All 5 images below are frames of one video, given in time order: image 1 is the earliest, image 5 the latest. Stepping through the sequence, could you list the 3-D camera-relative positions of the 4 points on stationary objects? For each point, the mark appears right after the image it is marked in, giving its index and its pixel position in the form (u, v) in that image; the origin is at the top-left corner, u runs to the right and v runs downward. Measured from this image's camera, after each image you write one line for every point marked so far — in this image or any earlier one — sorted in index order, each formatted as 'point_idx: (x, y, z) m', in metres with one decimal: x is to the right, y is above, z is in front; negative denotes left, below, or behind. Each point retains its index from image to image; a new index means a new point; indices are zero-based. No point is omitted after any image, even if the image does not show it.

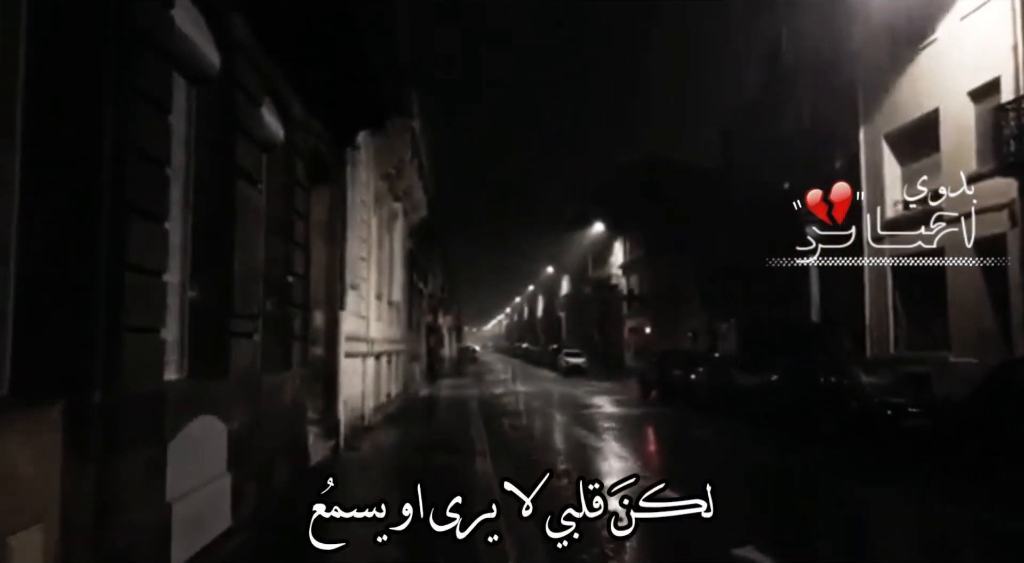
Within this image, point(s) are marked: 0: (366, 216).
0: (-2.7, +1.2, +17.4) m
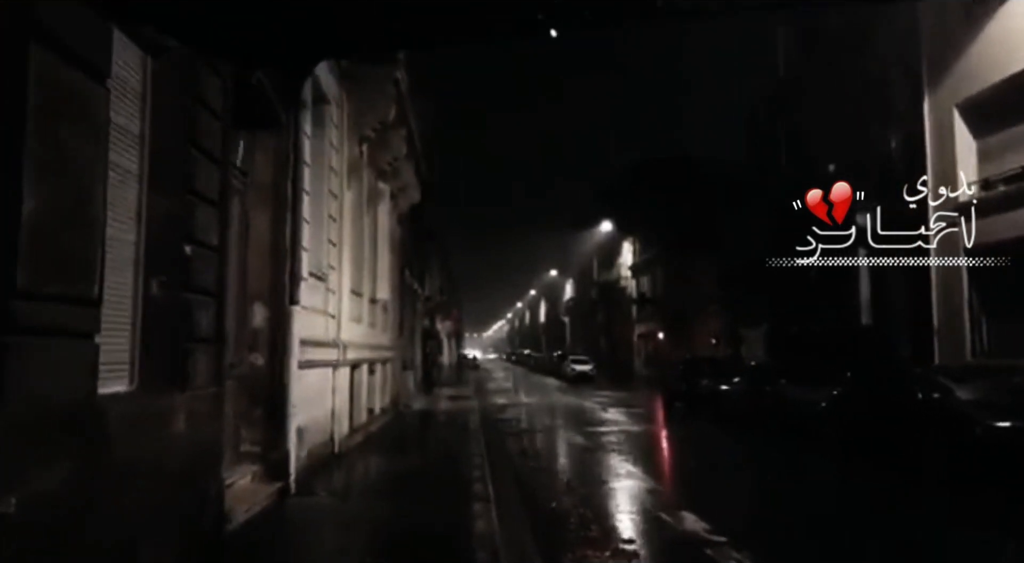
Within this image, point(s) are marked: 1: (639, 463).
0: (-2.5, +1.4, +13.8) m
1: (+2.1, -3.1, +16.9) m
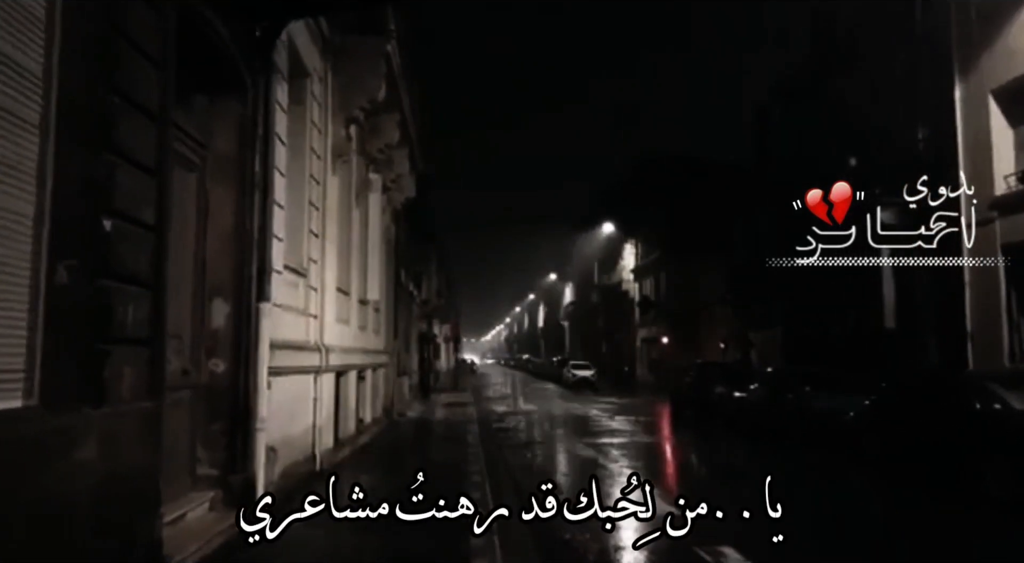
0: (-2.5, +1.4, +12.2) m
1: (+2.1, -3.0, +15.4) m
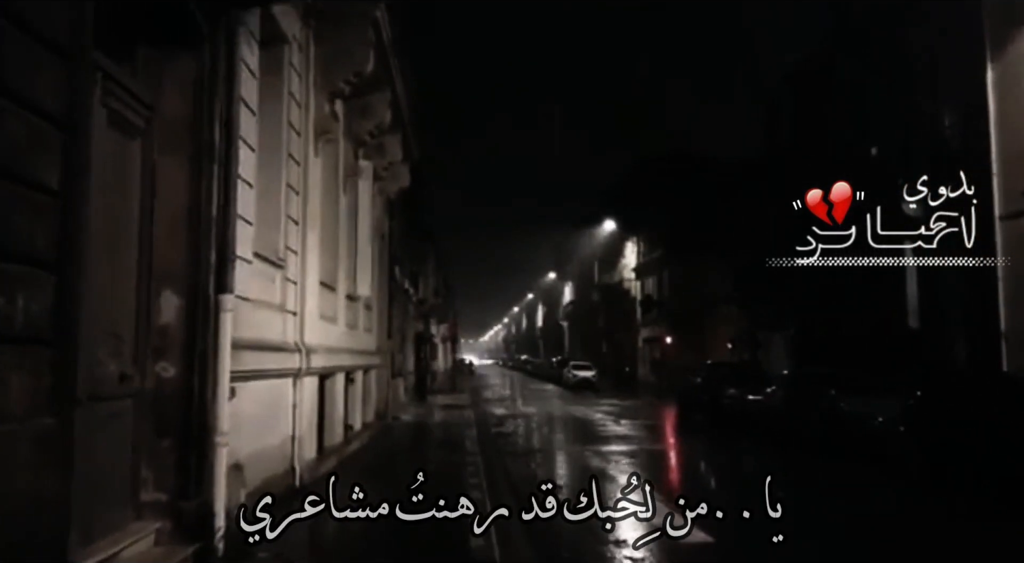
0: (-2.5, +1.5, +10.9) m
1: (+2.2, -3.0, +14.0) m
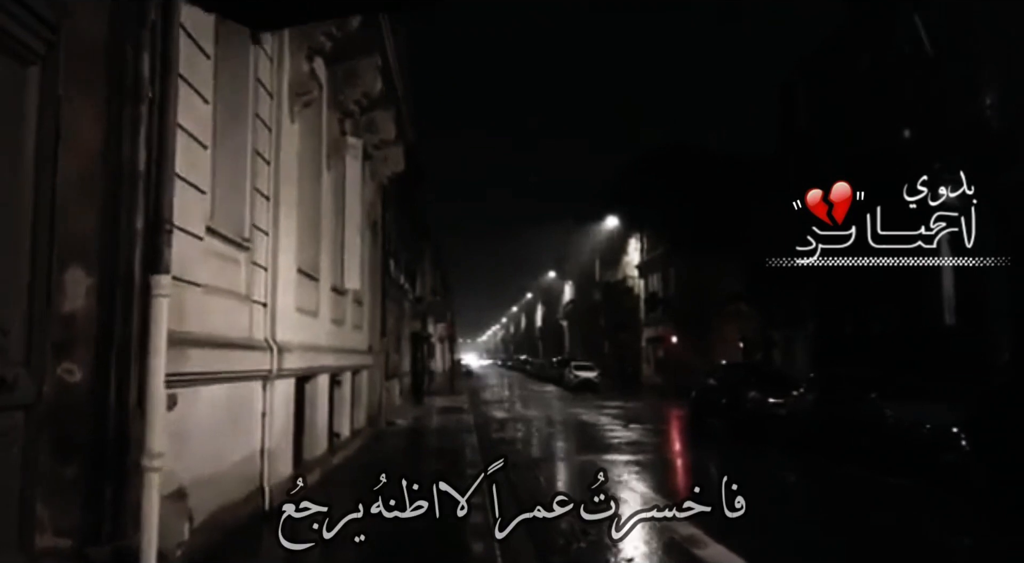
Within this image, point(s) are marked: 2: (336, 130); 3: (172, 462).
0: (-2.4, +1.7, +9.2) m
1: (+2.3, -2.8, +12.3) m
2: (-2.4, +2.0, +13.0) m
3: (-2.2, -1.2, +6.4) m
